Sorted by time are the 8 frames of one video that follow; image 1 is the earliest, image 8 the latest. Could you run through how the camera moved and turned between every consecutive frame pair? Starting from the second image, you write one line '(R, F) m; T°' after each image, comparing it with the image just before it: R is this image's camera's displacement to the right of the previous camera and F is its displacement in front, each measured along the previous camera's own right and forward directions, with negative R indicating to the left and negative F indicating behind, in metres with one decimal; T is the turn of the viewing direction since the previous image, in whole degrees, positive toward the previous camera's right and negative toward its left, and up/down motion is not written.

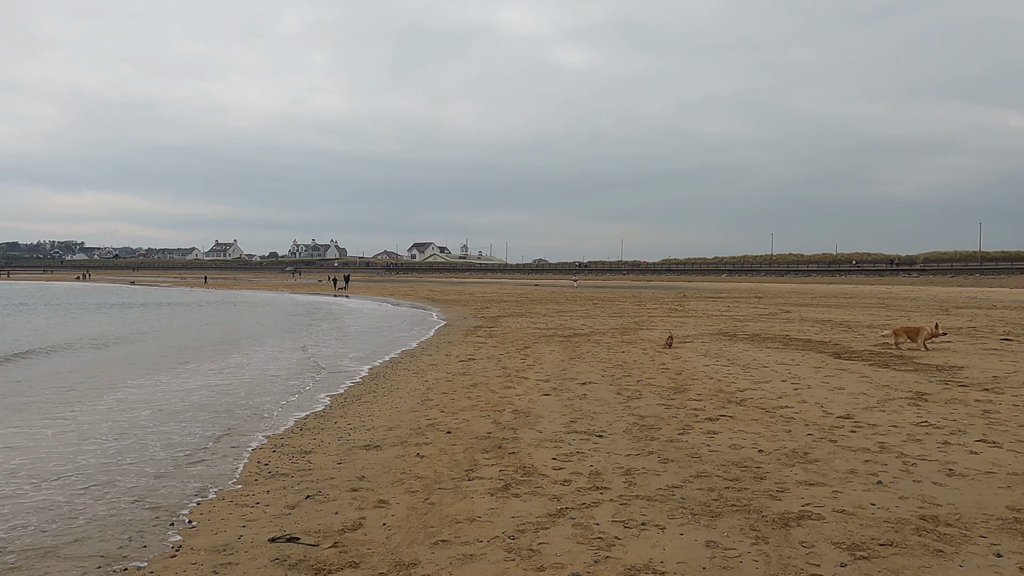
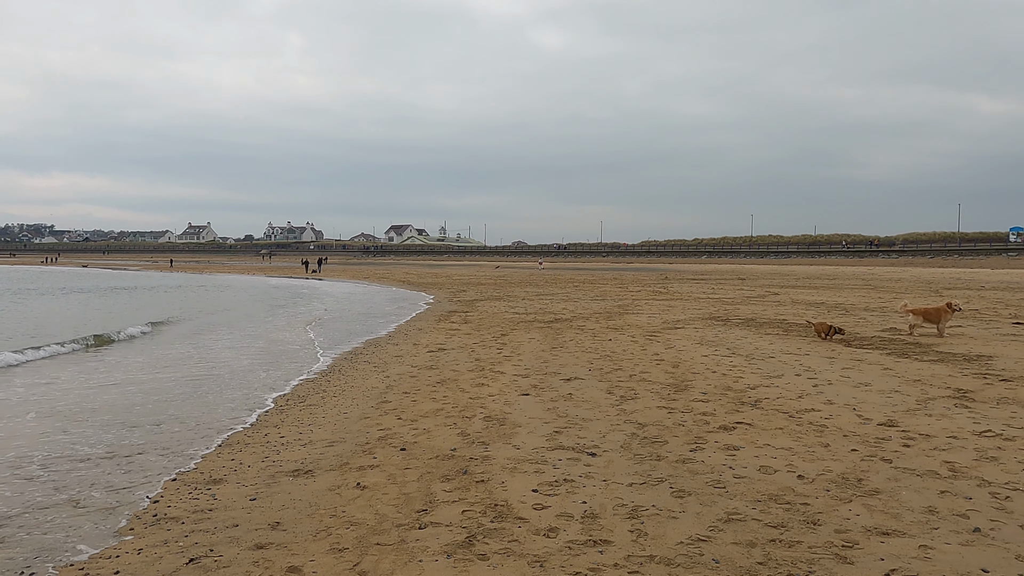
(+0.1, +1.7) m; +2°
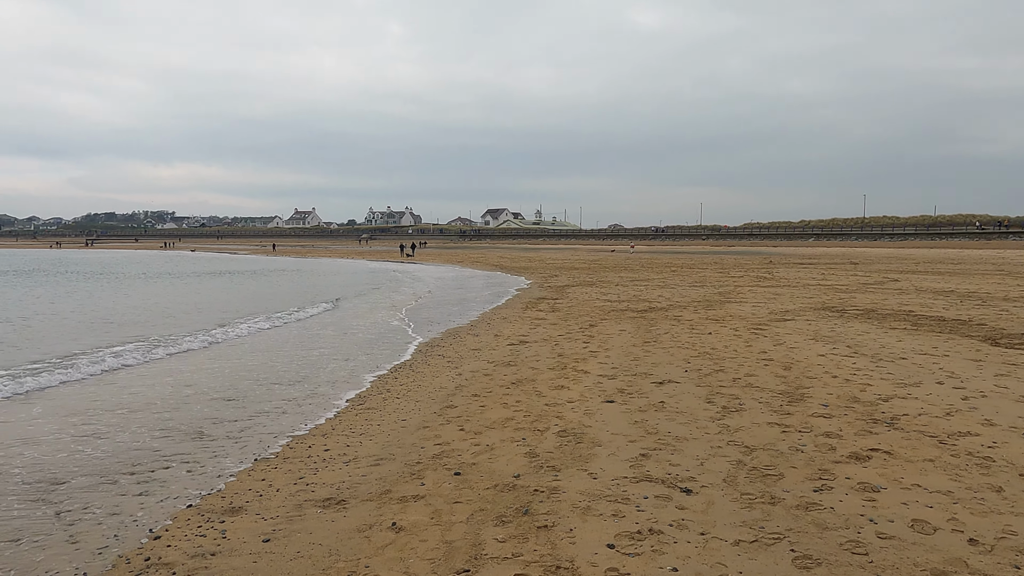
(+0.1, +1.2) m; -7°
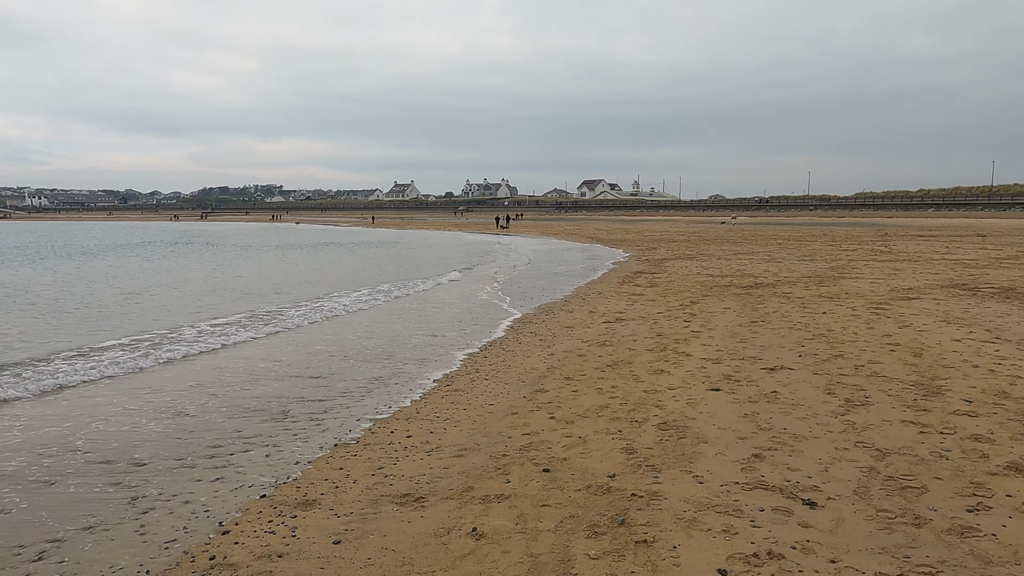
(0.0, +0.6) m; -7°
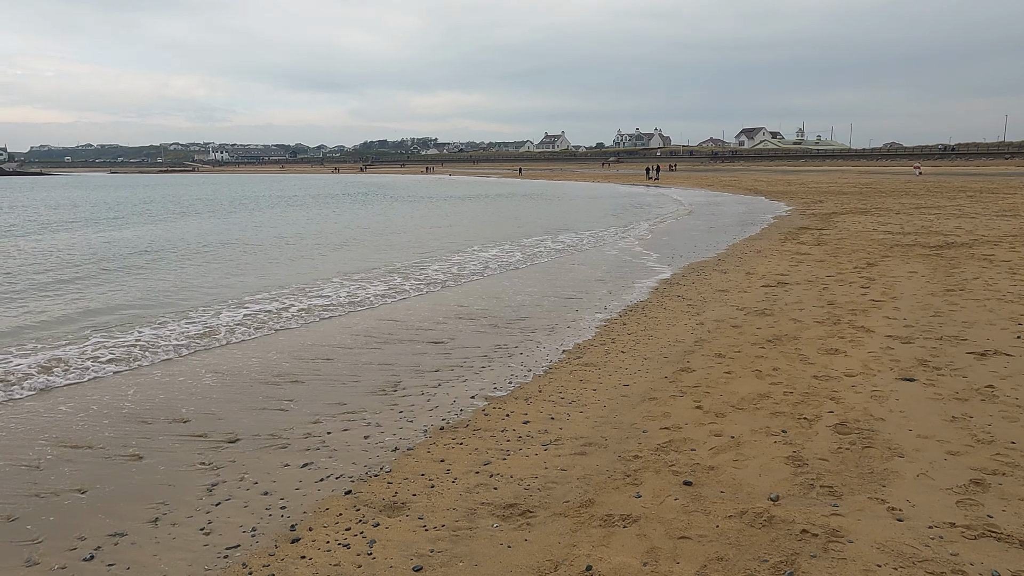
(+0.1, +1.0) m; -11°
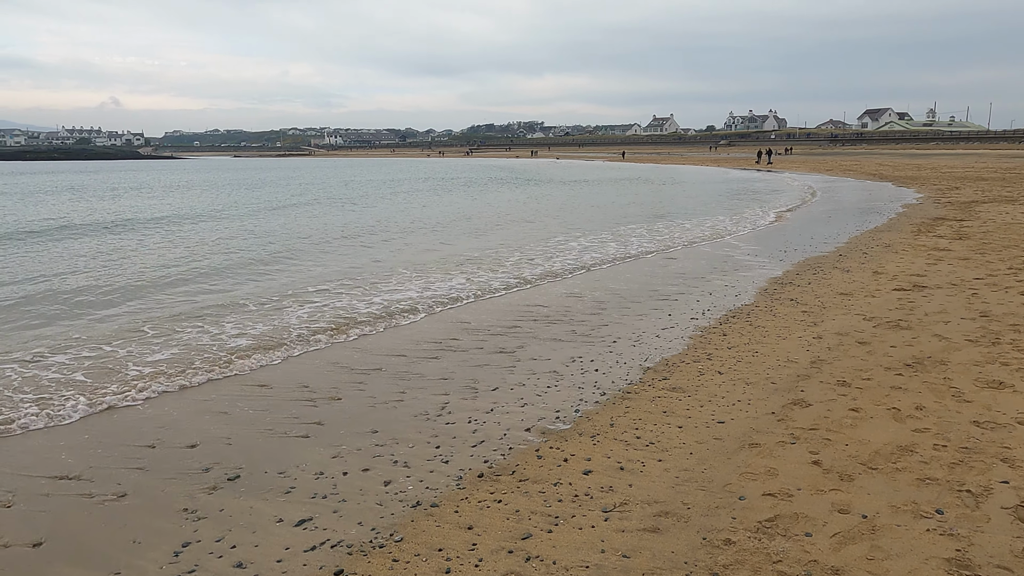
(+0.2, +1.1) m; -8°
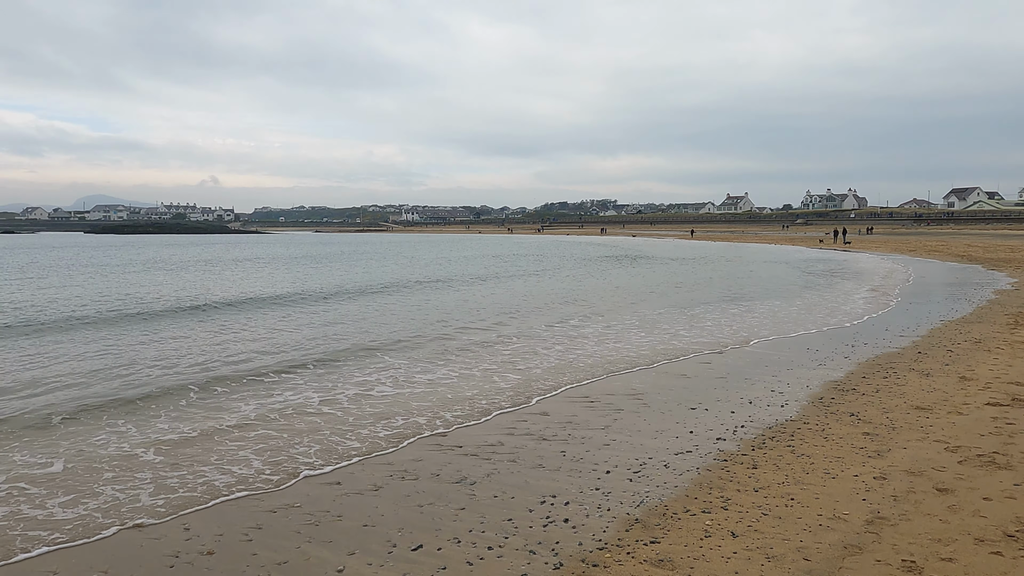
(+0.8, +1.5) m; -5°
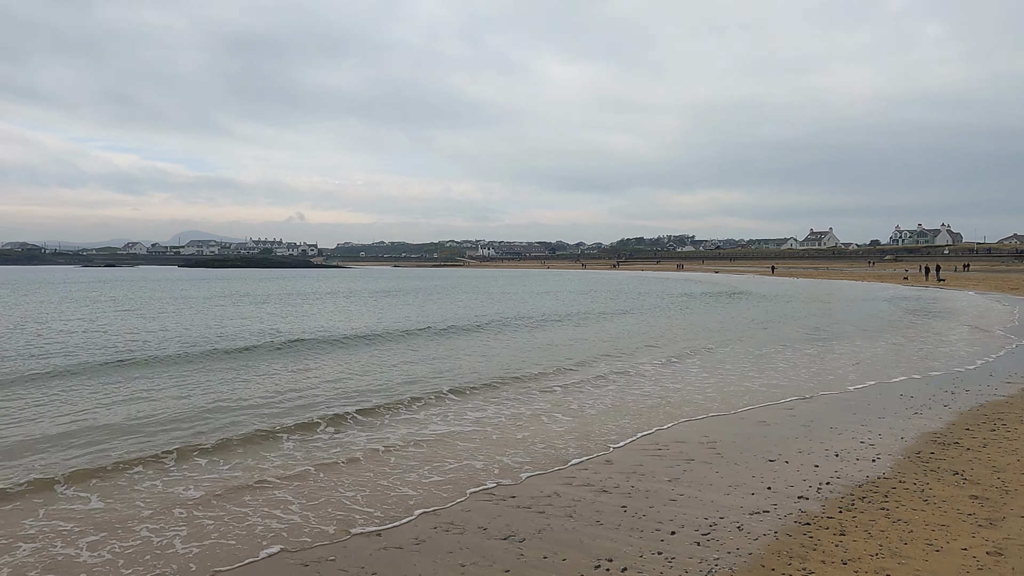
(+0.1, +0.4) m; -6°
